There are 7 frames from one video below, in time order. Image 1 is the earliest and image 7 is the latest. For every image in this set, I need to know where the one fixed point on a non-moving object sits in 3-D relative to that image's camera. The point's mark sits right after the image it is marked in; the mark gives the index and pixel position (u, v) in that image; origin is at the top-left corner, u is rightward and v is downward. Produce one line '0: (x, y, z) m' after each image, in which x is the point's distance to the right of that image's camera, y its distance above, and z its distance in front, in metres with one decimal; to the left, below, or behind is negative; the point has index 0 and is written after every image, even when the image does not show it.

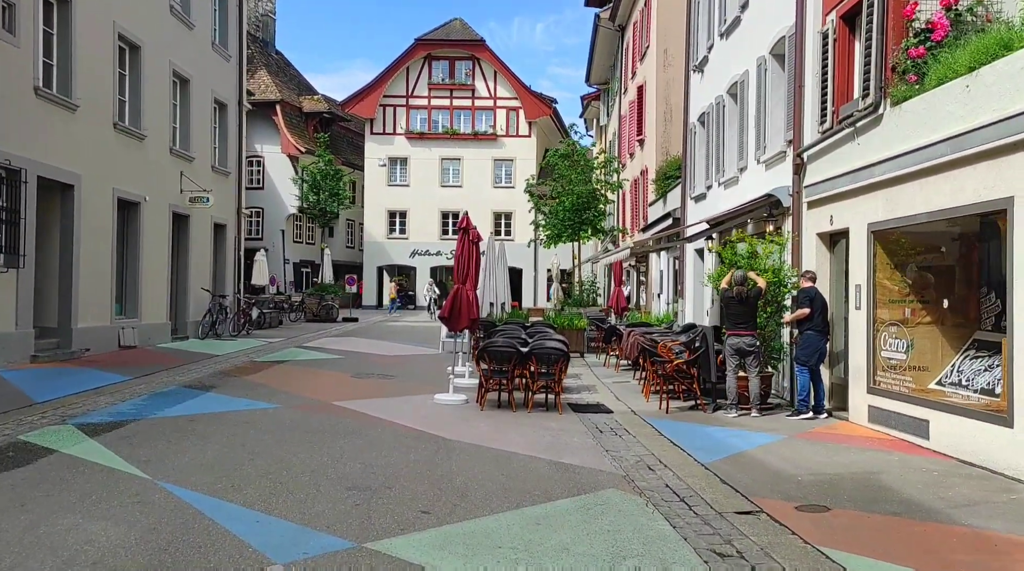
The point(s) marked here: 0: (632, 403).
0: (+1.7, -1.6, +12.9) m
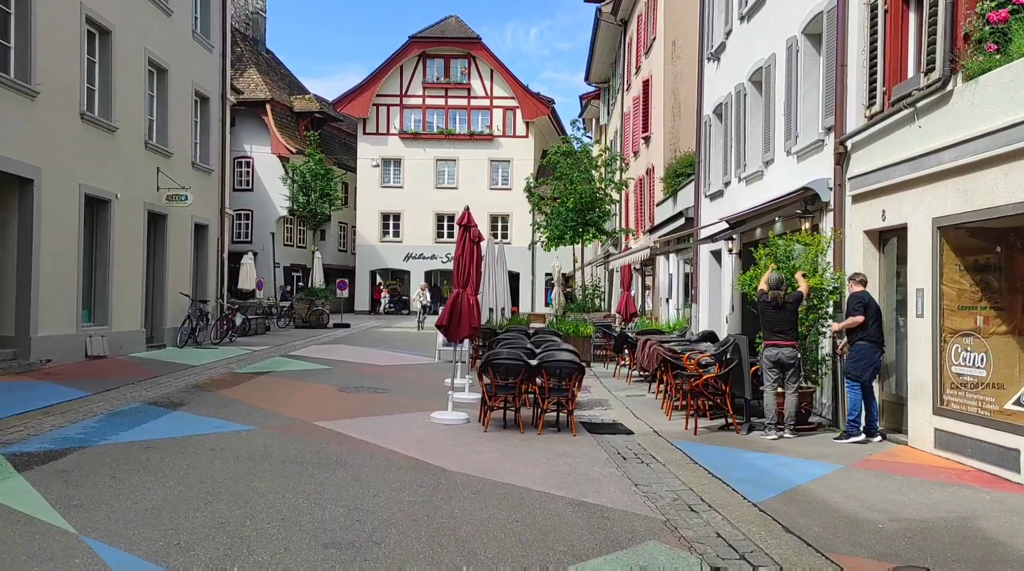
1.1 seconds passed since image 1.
0: (+1.7, -1.7, +11.5) m
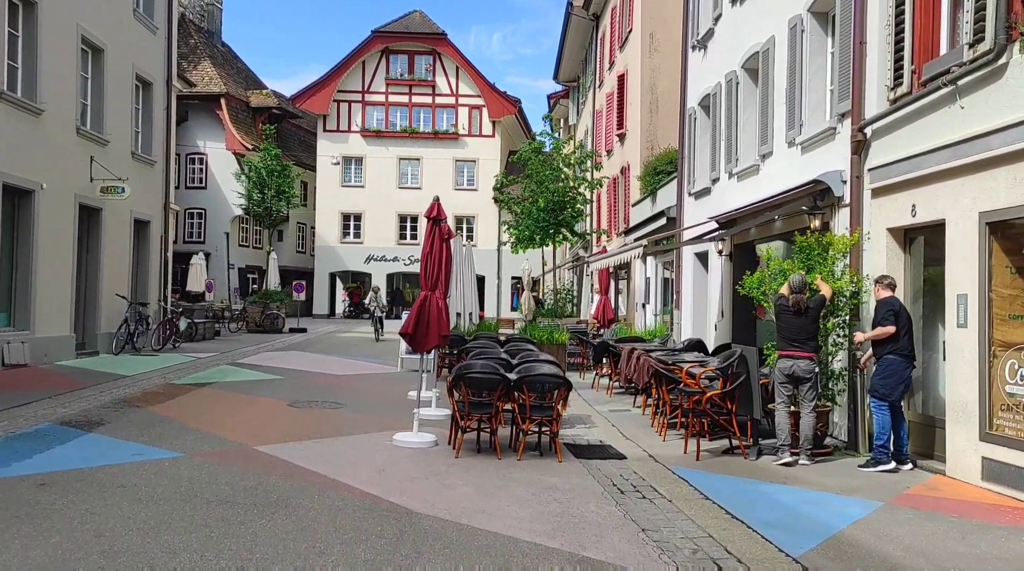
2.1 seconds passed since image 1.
0: (+1.4, -1.7, +10.2) m
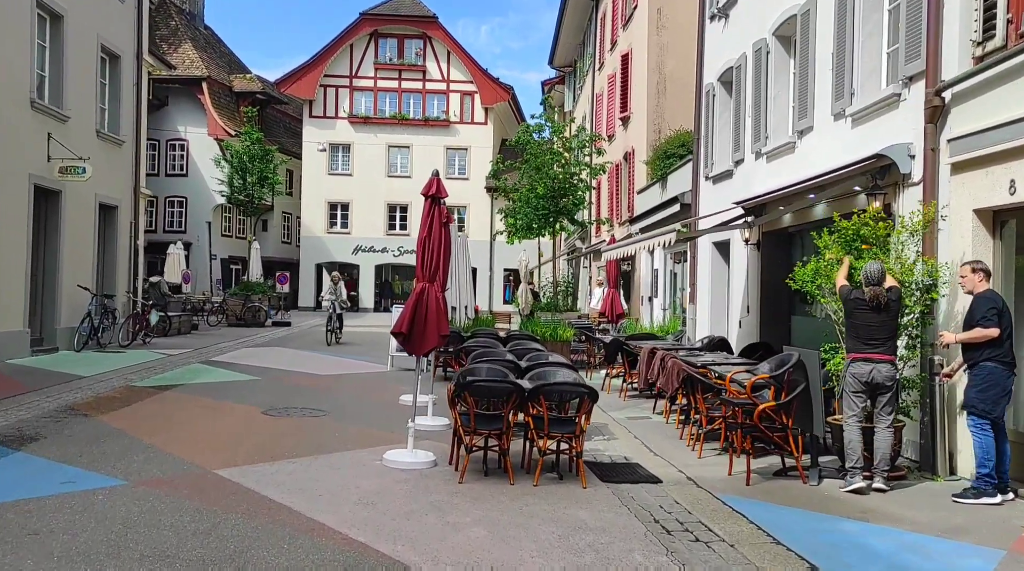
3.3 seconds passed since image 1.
0: (+1.5, -1.6, +8.7) m
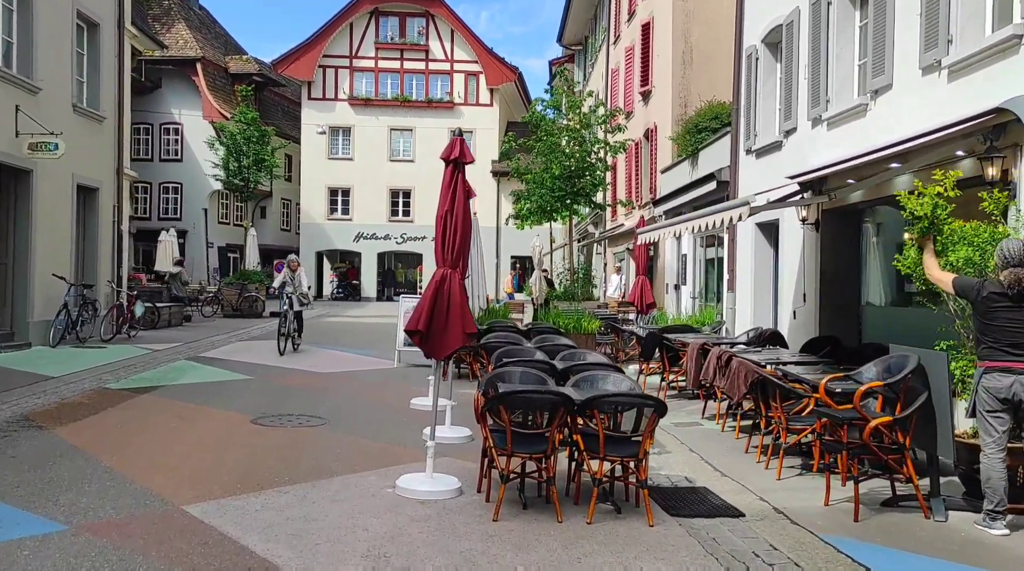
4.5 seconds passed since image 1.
0: (+1.9, -1.5, +7.1) m
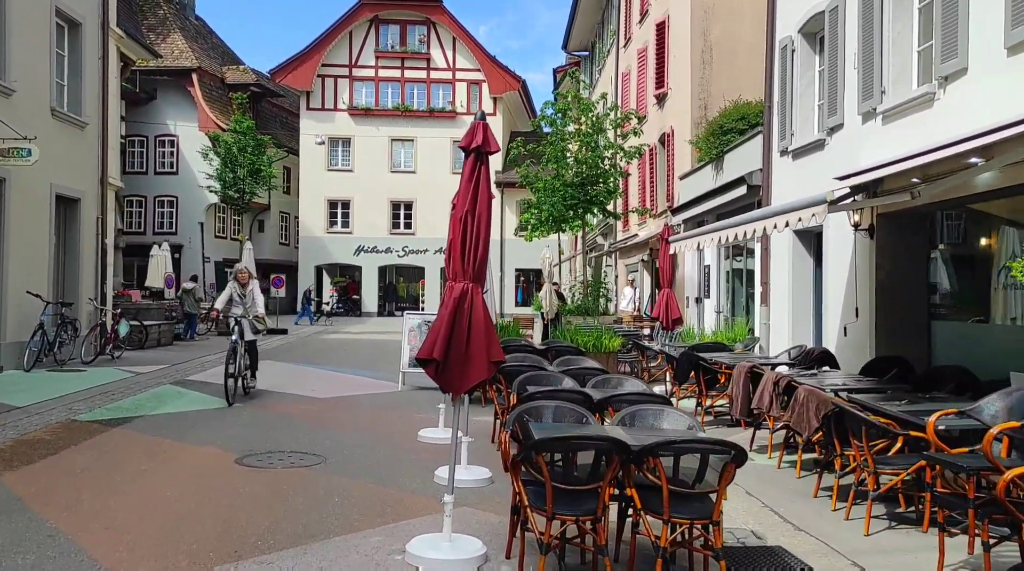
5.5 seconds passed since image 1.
0: (+2.1, -1.6, +5.9) m
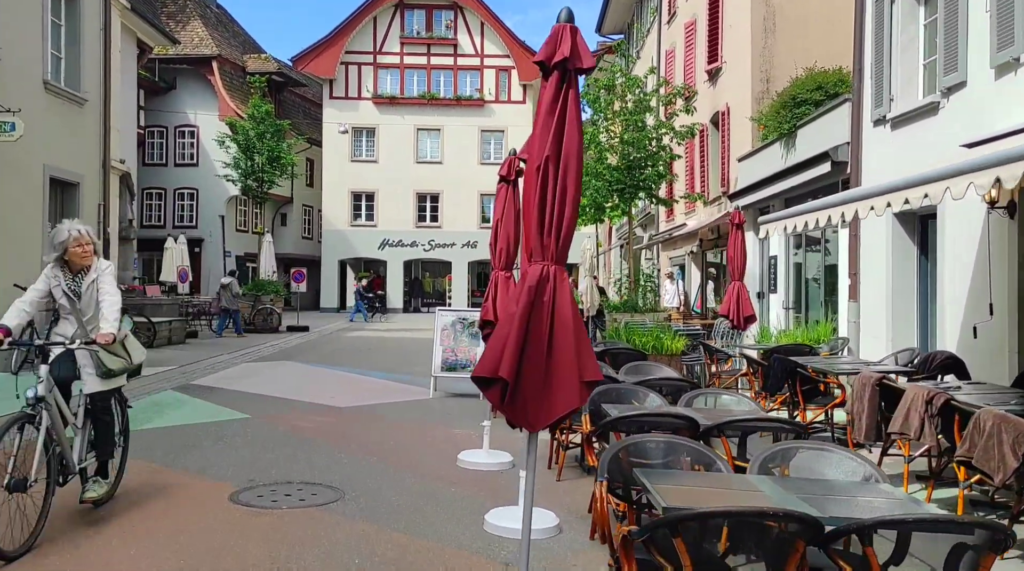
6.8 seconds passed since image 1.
0: (+2.5, -1.6, +4.1) m
